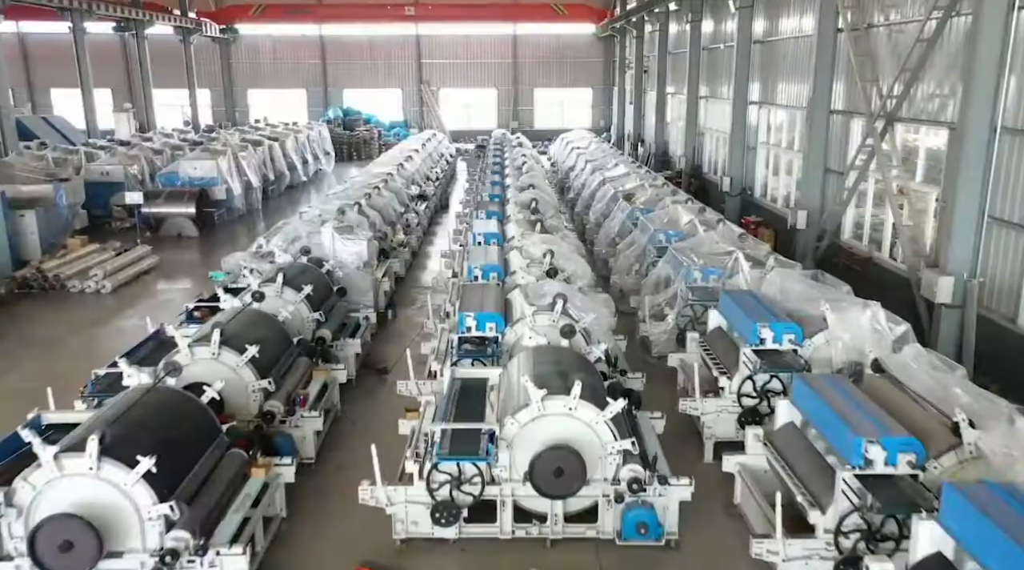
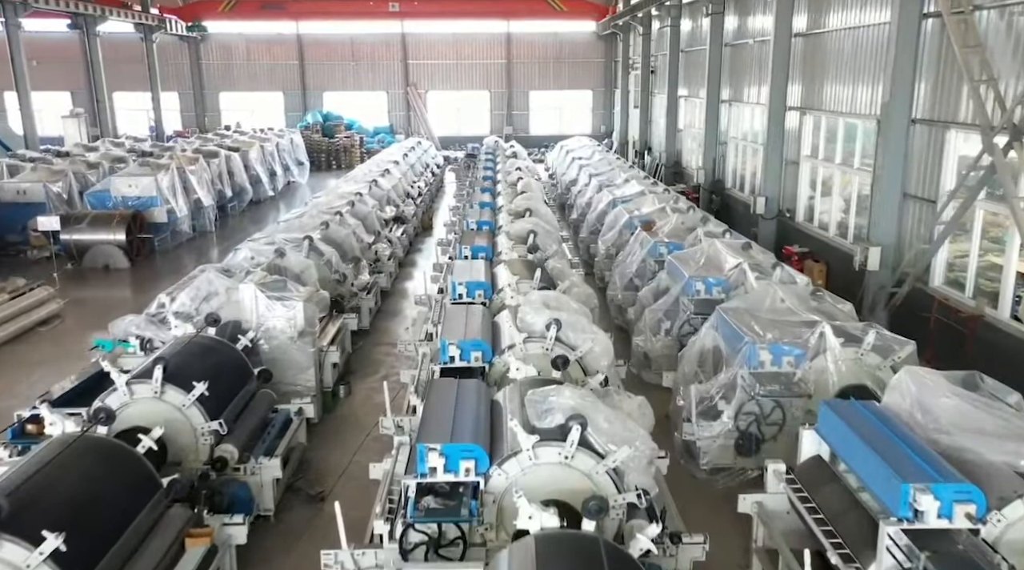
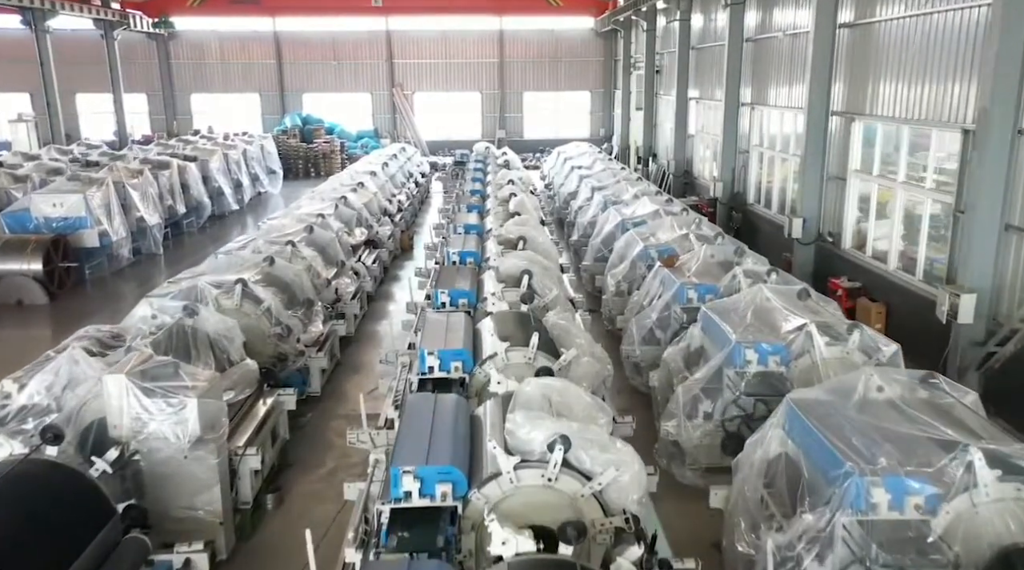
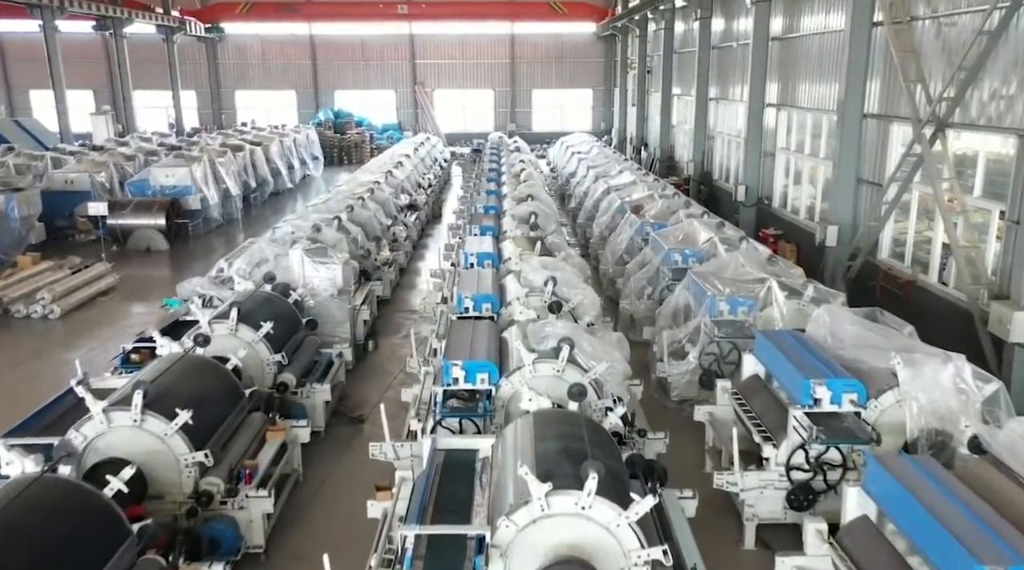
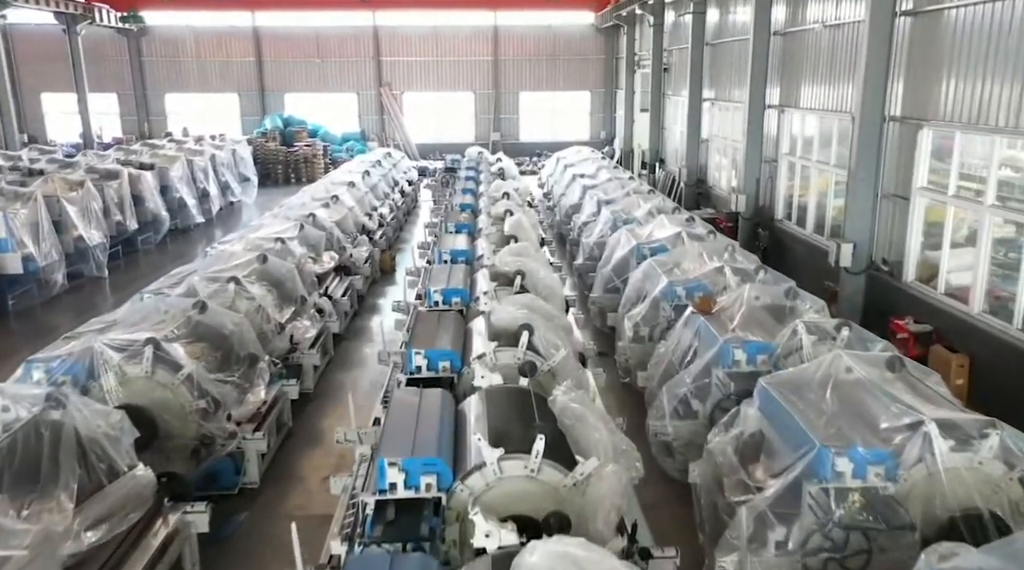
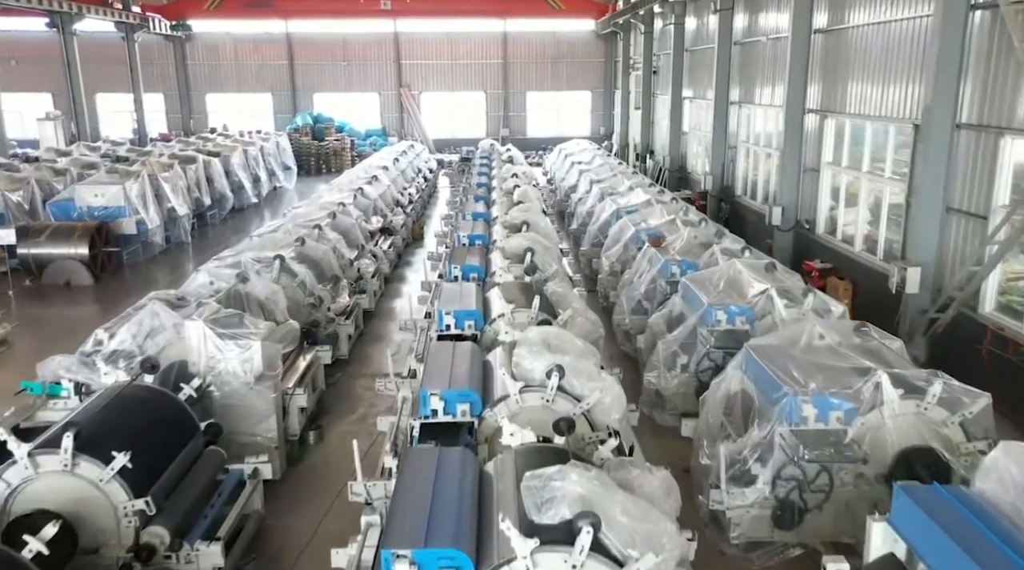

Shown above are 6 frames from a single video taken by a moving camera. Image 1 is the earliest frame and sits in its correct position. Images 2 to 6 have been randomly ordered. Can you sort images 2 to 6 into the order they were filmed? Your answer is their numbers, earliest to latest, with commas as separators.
4, 2, 6, 3, 5
